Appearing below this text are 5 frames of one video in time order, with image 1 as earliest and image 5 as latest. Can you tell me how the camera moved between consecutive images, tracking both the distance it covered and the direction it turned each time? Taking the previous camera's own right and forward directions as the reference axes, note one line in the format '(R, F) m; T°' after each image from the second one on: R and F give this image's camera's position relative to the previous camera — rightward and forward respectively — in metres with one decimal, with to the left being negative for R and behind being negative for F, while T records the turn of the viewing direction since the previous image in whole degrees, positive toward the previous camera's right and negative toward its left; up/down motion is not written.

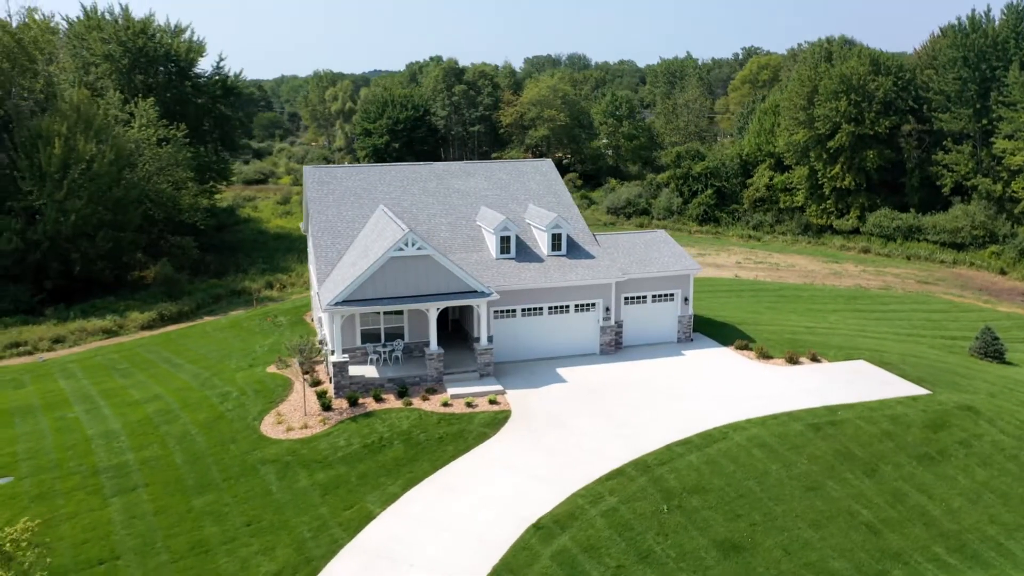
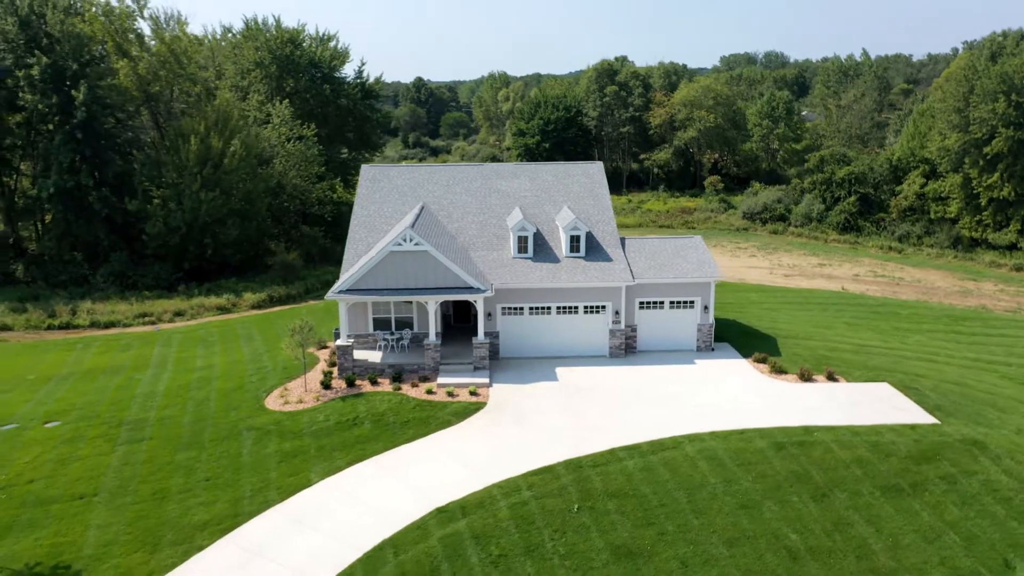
(+5.6, -0.1) m; -14°
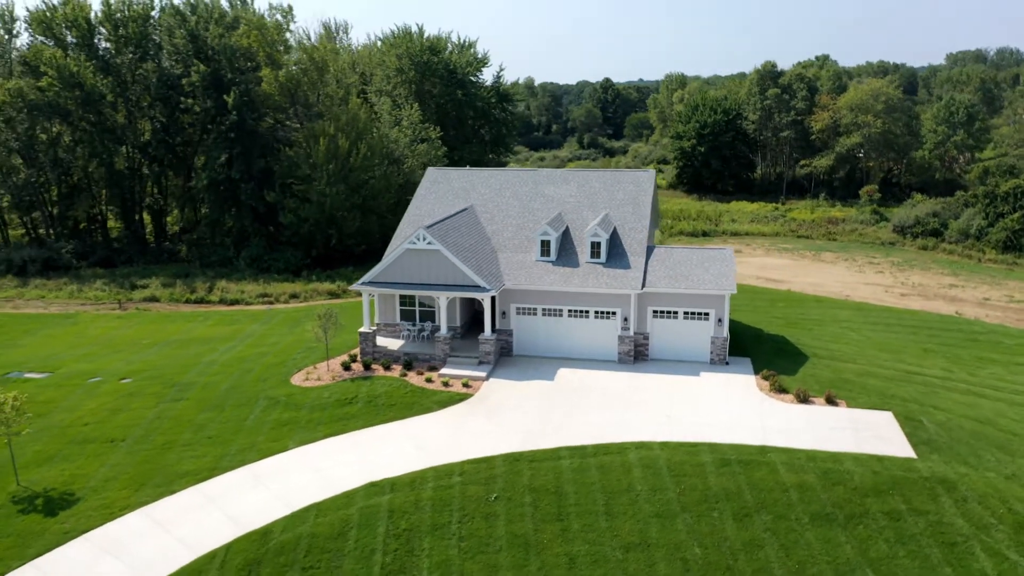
(+5.8, -0.5) m; -14°
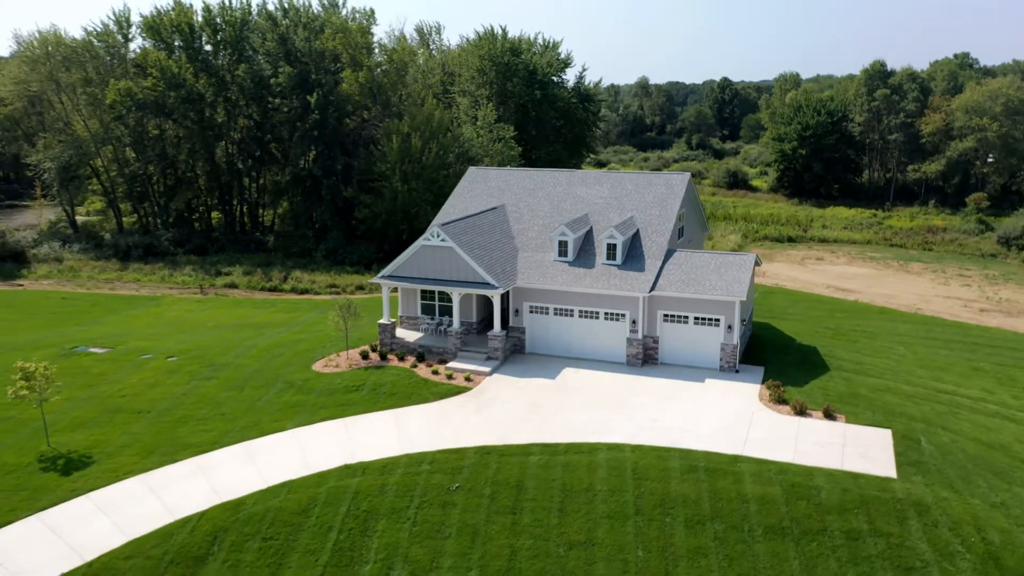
(+3.5, -0.2) m; -8°
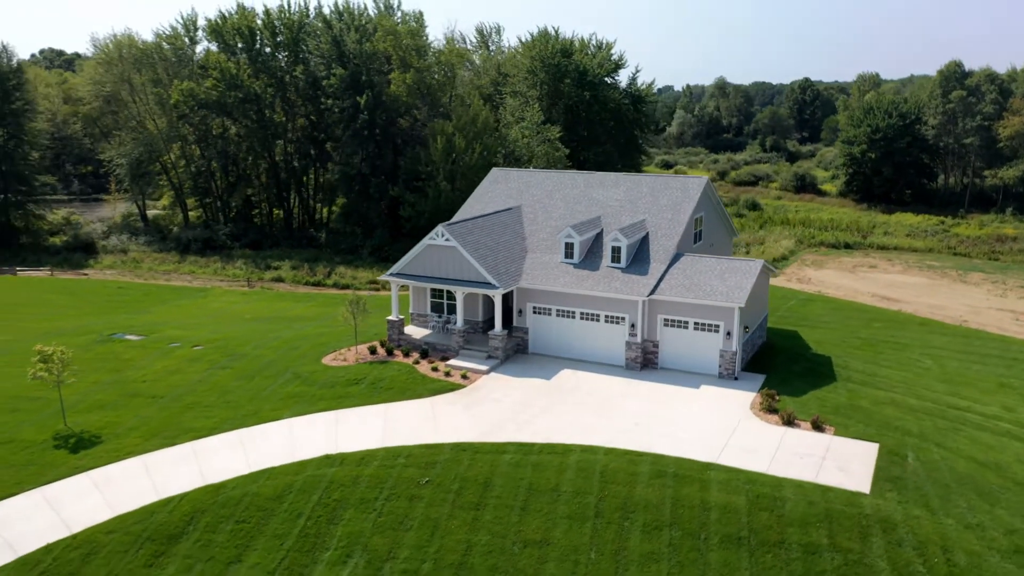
(+2.5, -0.2) m; -6°
